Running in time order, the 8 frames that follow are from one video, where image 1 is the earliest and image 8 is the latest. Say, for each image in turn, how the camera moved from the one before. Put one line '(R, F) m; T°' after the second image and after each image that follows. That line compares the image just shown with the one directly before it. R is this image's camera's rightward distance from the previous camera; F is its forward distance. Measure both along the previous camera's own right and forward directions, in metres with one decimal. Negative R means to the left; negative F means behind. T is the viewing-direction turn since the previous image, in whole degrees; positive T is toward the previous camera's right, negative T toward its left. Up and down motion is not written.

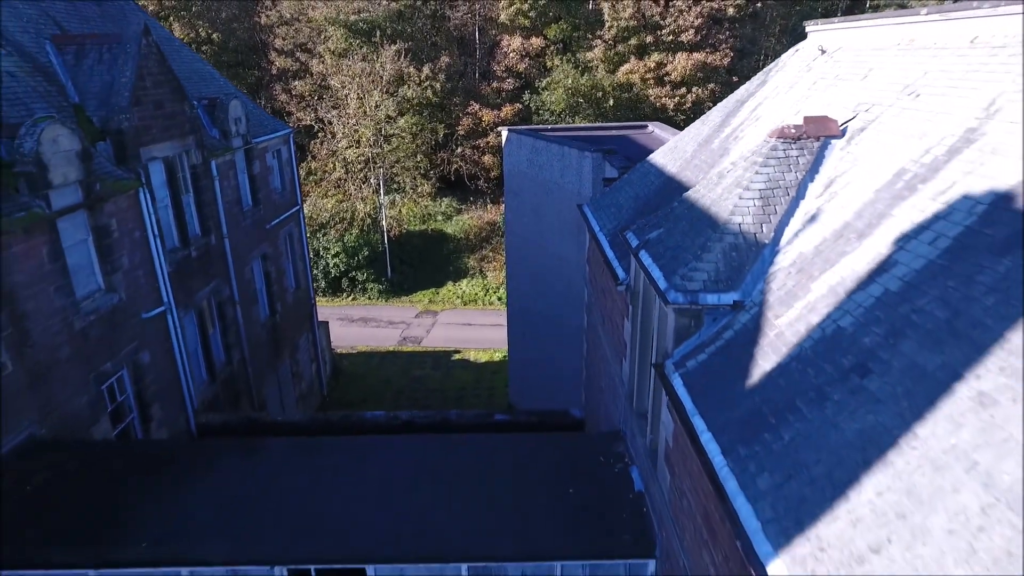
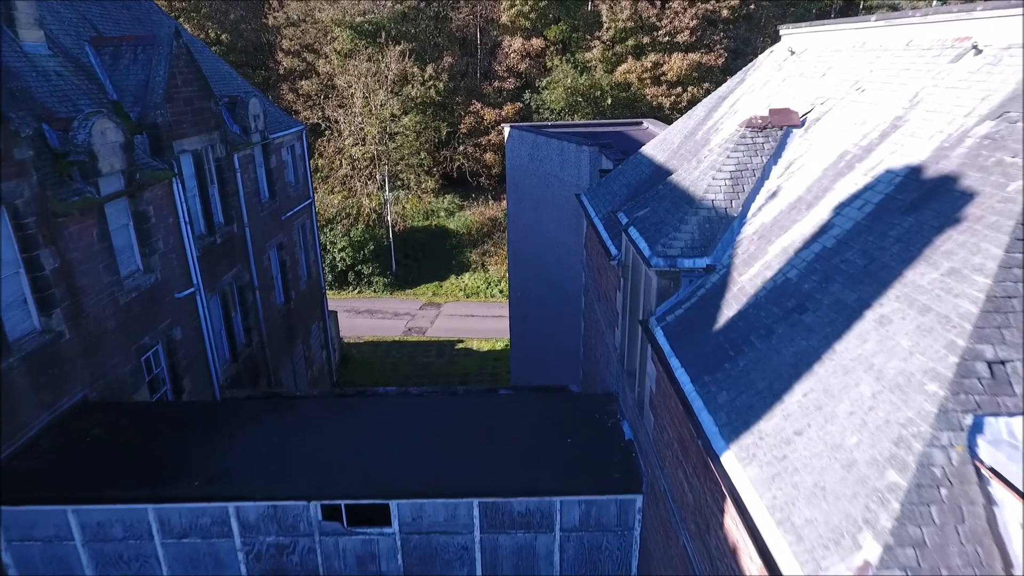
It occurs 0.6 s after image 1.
(-0.1, -1.0) m; 0°
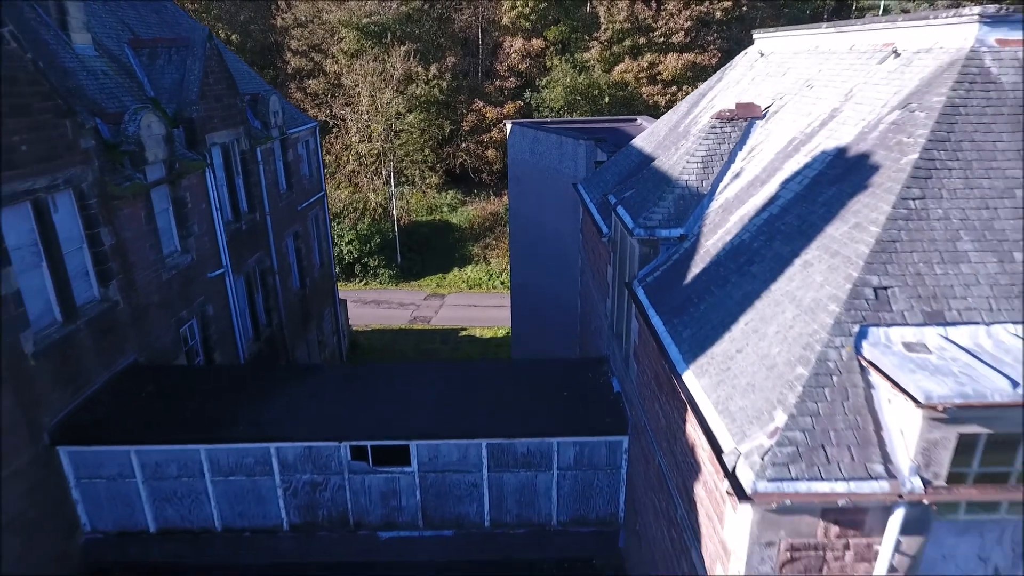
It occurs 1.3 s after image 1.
(0.0, -1.2) m; 0°
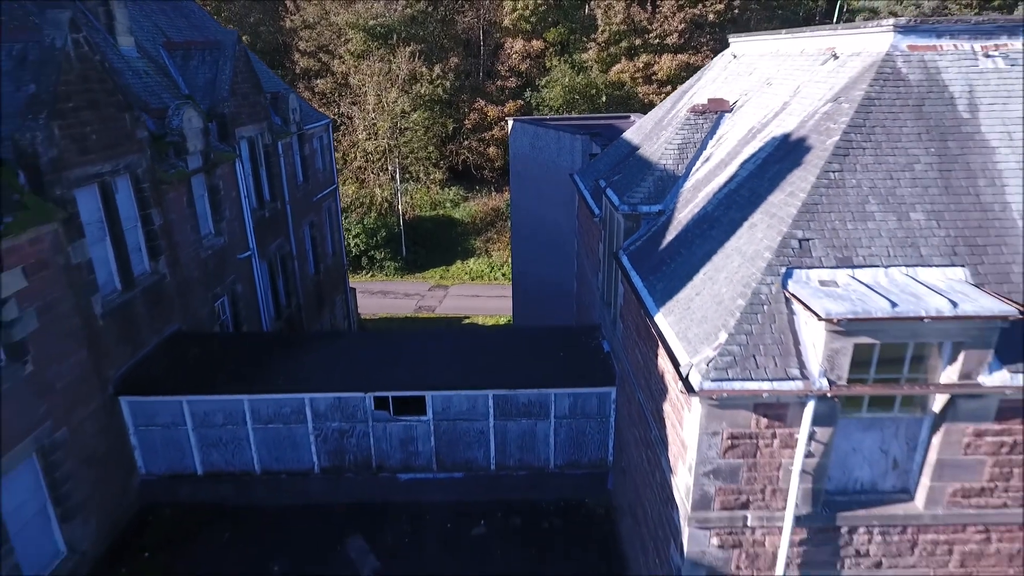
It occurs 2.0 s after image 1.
(0.0, -1.4) m; 0°
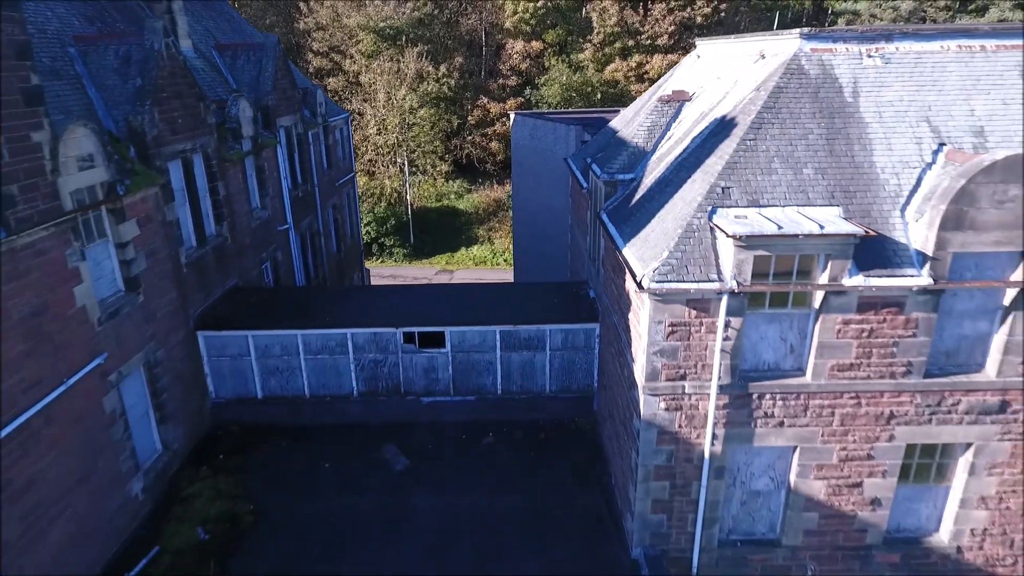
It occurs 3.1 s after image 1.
(-0.1, -2.4) m; 0°
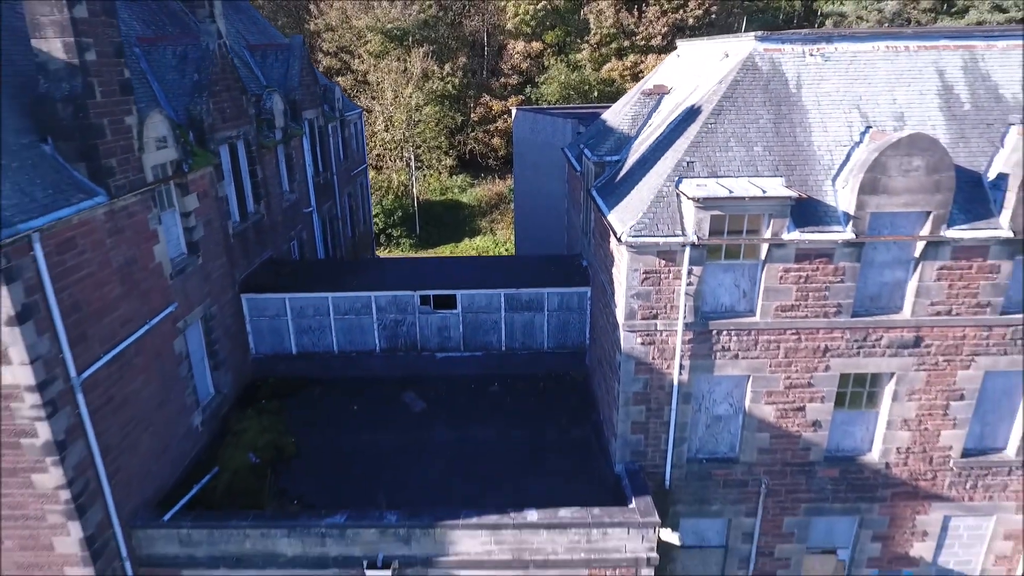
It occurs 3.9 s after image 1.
(-0.1, -1.9) m; 0°
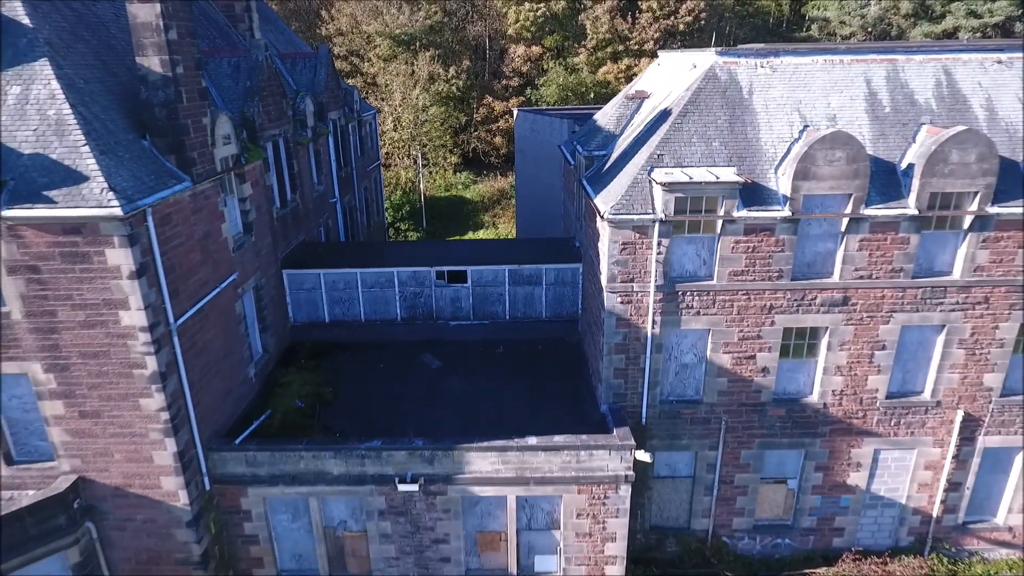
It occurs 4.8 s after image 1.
(-0.1, -2.4) m; 0°
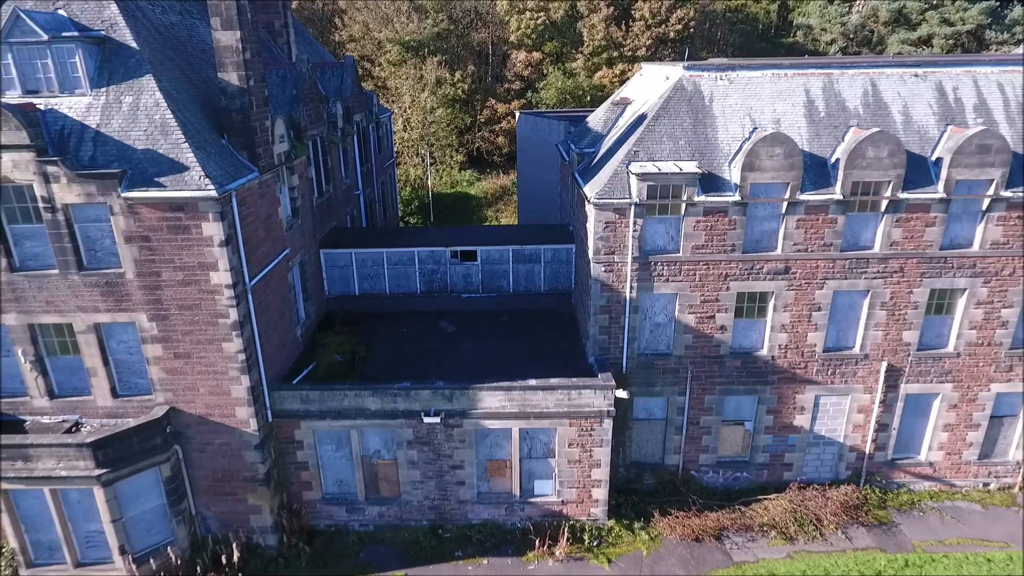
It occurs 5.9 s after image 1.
(-0.1, -3.0) m; 0°
